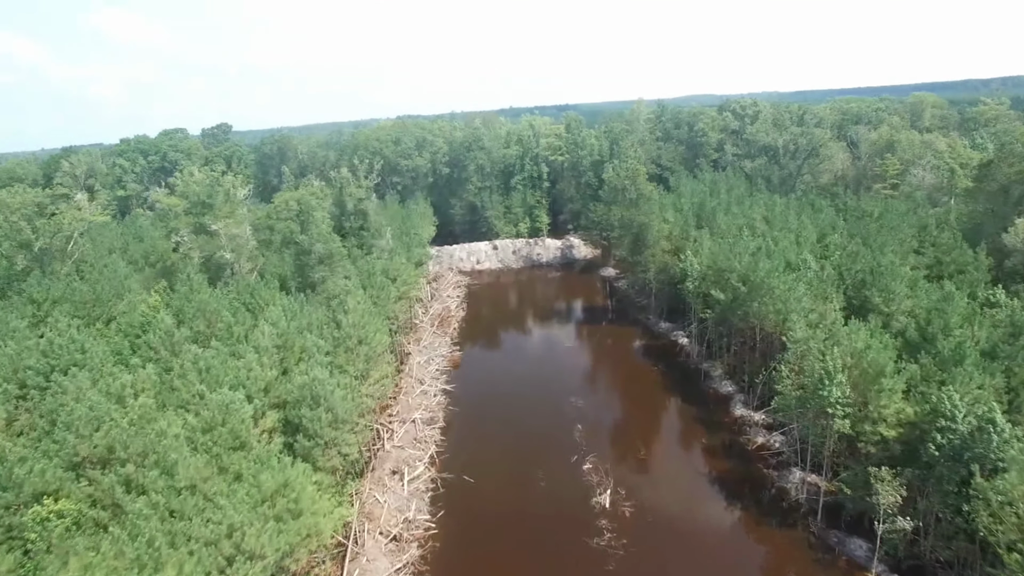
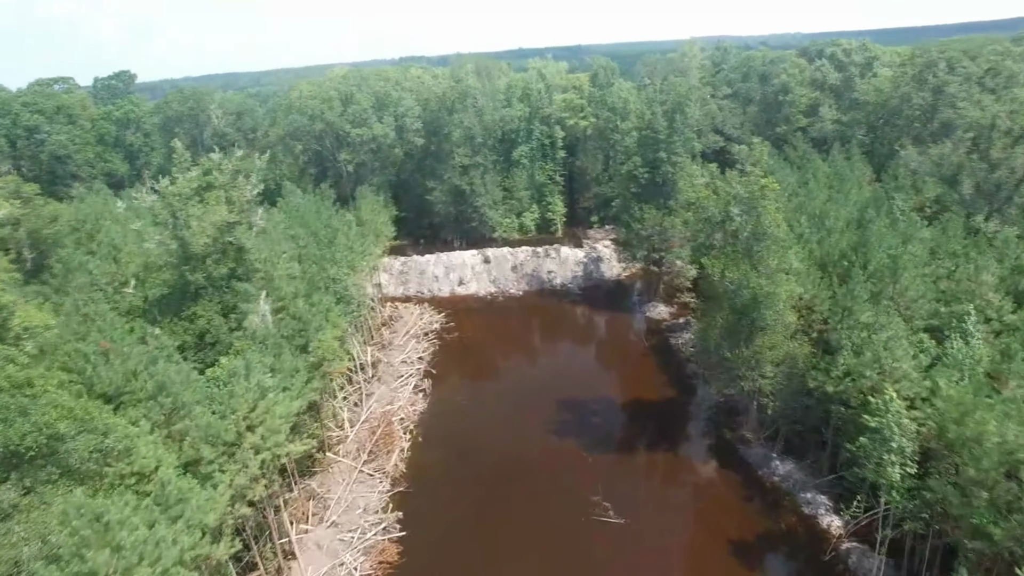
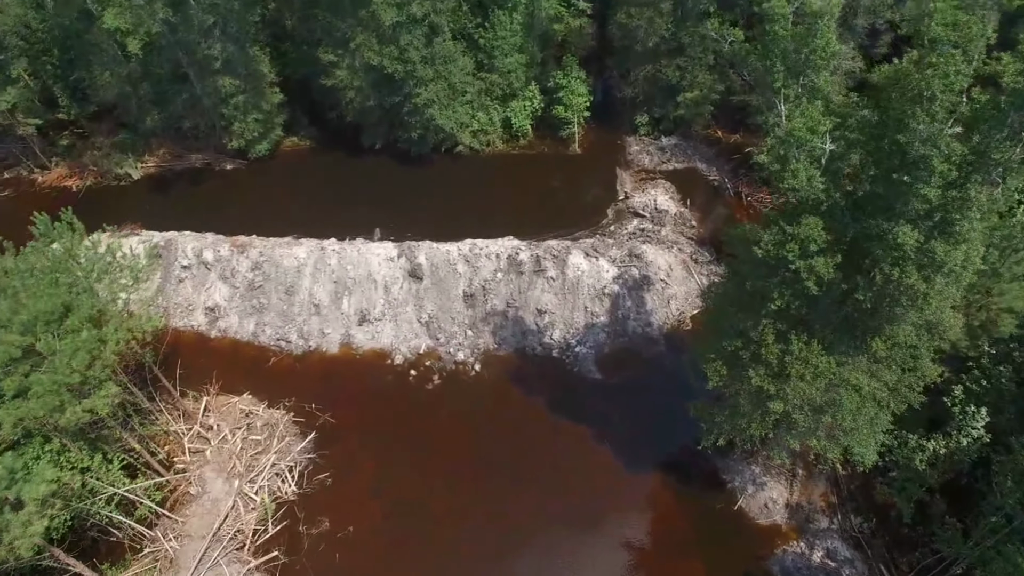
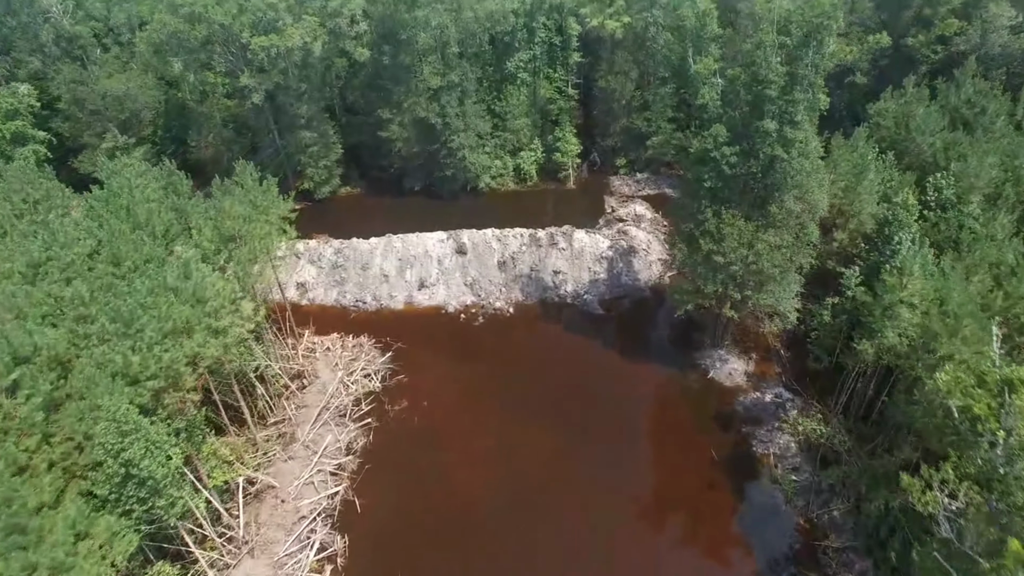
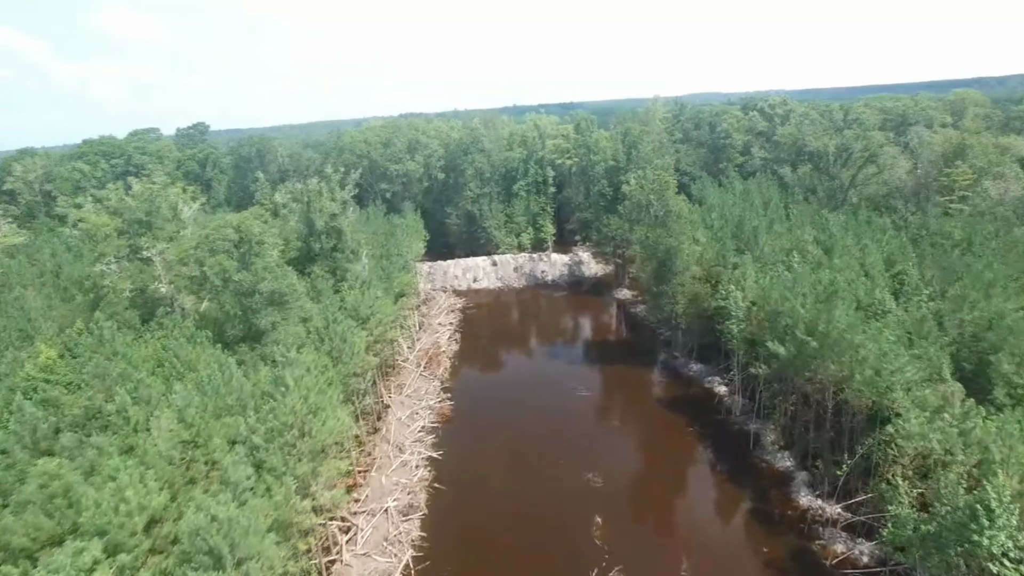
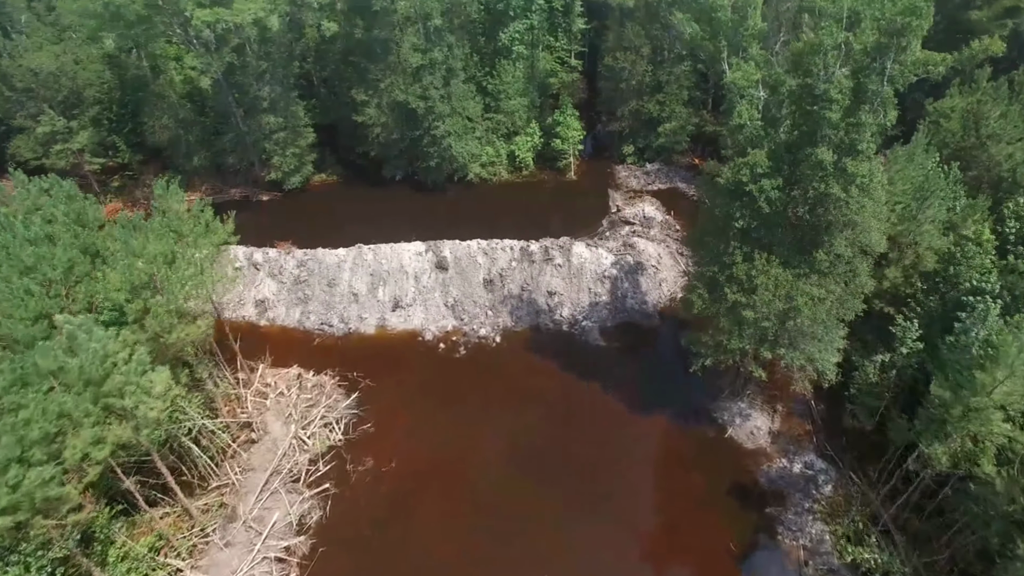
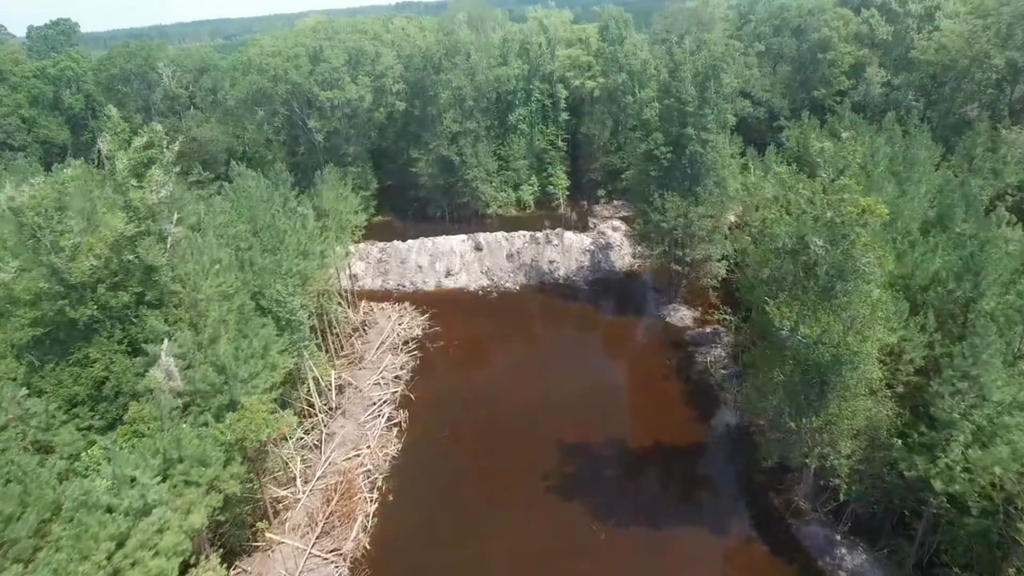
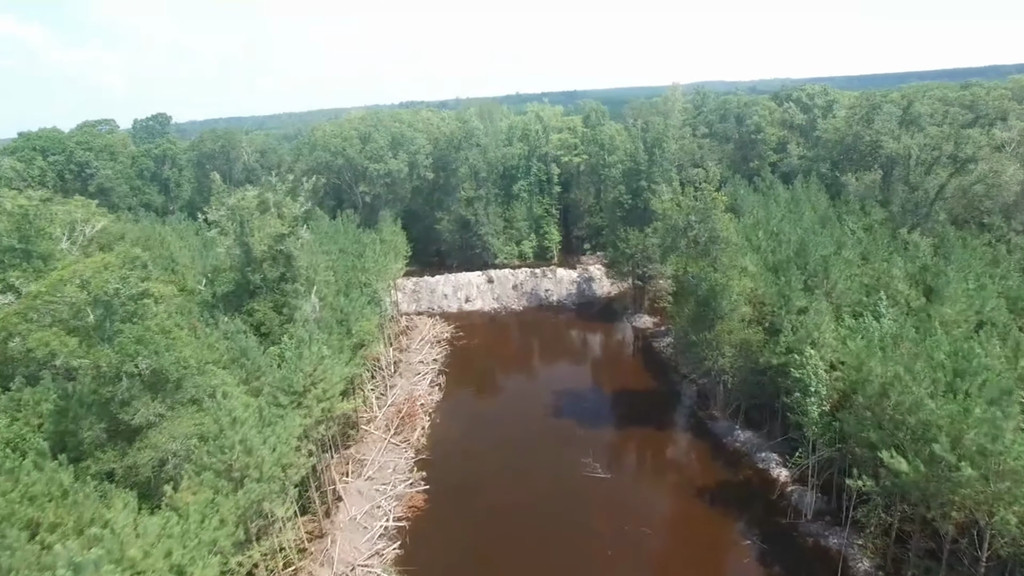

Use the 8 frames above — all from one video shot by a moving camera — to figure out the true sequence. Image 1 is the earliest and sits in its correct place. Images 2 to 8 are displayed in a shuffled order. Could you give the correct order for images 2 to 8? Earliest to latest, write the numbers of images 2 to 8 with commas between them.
5, 8, 2, 7, 4, 6, 3
